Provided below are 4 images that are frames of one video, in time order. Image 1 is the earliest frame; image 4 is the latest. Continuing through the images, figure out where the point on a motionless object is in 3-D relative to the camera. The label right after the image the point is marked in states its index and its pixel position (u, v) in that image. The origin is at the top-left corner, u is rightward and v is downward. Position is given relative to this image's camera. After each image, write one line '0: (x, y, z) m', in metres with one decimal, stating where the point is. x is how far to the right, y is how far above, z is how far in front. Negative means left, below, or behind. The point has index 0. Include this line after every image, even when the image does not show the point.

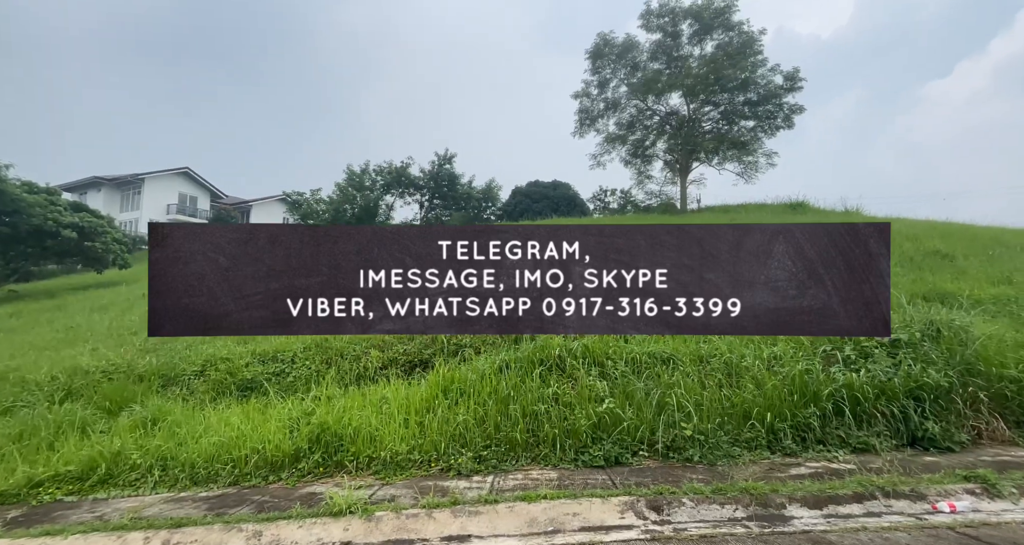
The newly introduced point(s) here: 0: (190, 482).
0: (-2.2, -1.4, +3.4) m
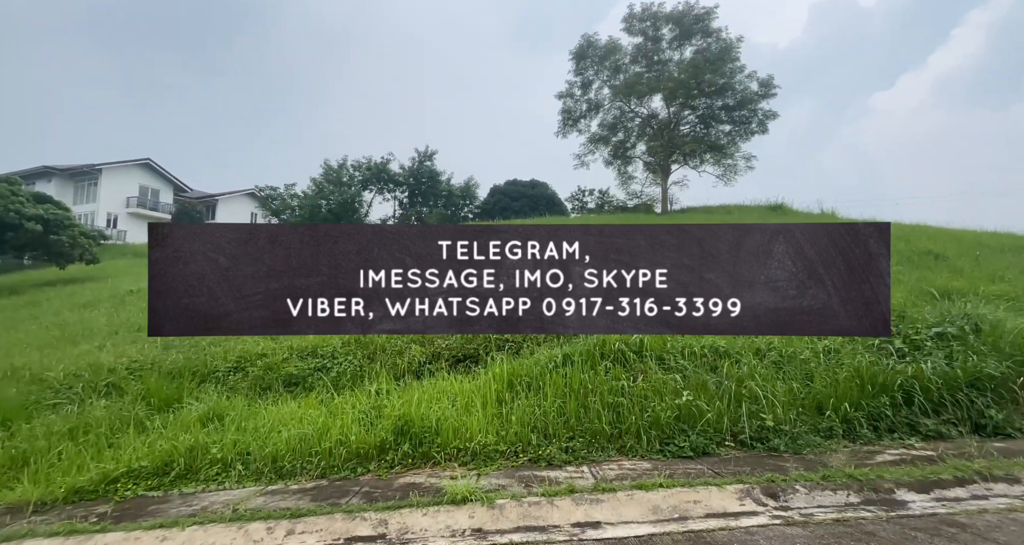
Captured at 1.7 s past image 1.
0: (-1.6, -1.4, +3.4) m
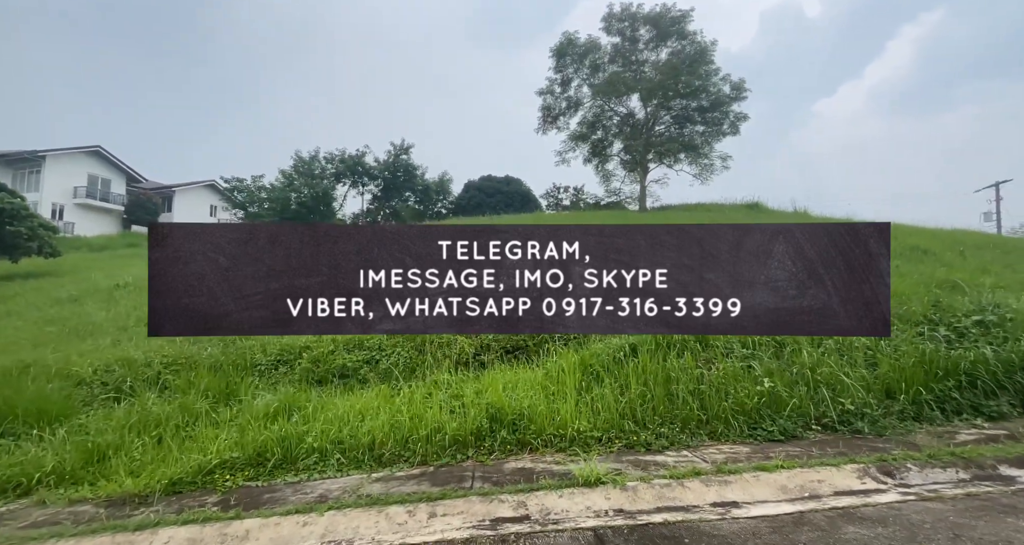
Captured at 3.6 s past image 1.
0: (-0.9, -1.3, +3.3) m
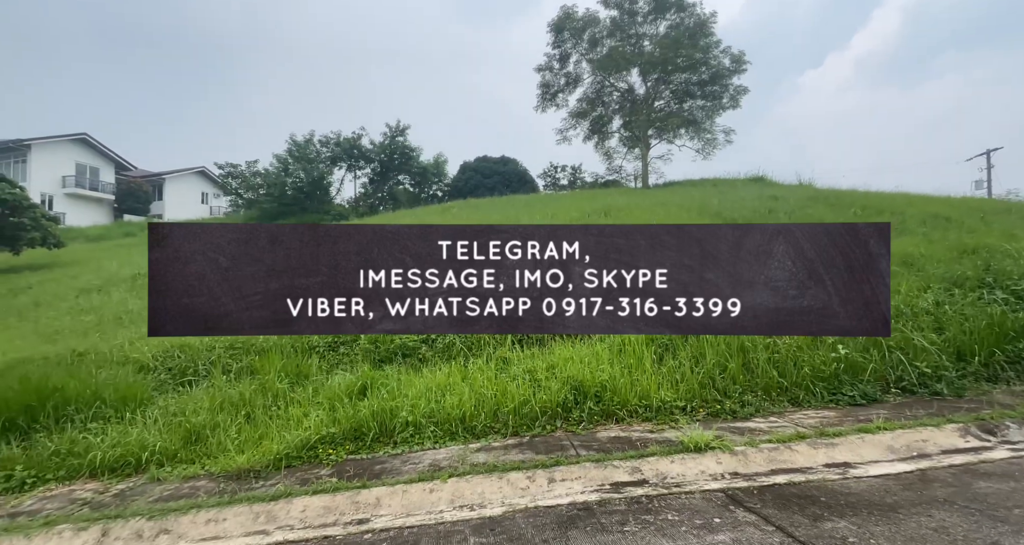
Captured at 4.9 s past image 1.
0: (-0.3, -1.1, +3.4) m
